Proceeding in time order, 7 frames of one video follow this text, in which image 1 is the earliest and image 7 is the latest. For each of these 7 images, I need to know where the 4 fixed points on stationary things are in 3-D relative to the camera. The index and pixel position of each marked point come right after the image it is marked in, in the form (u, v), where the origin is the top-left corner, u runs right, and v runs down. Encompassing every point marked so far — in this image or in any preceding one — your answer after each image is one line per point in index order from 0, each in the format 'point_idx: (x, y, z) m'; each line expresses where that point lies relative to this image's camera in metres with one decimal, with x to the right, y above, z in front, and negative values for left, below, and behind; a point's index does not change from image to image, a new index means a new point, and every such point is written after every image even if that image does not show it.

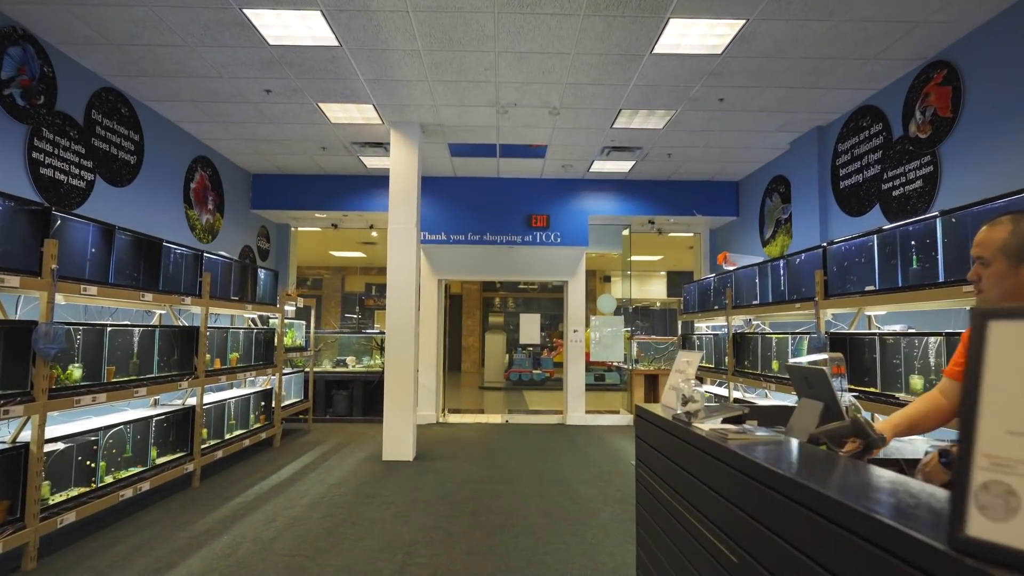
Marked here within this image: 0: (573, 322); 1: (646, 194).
0: (+0.8, -0.4, +7.8) m
1: (+1.6, +1.1, +7.7) m
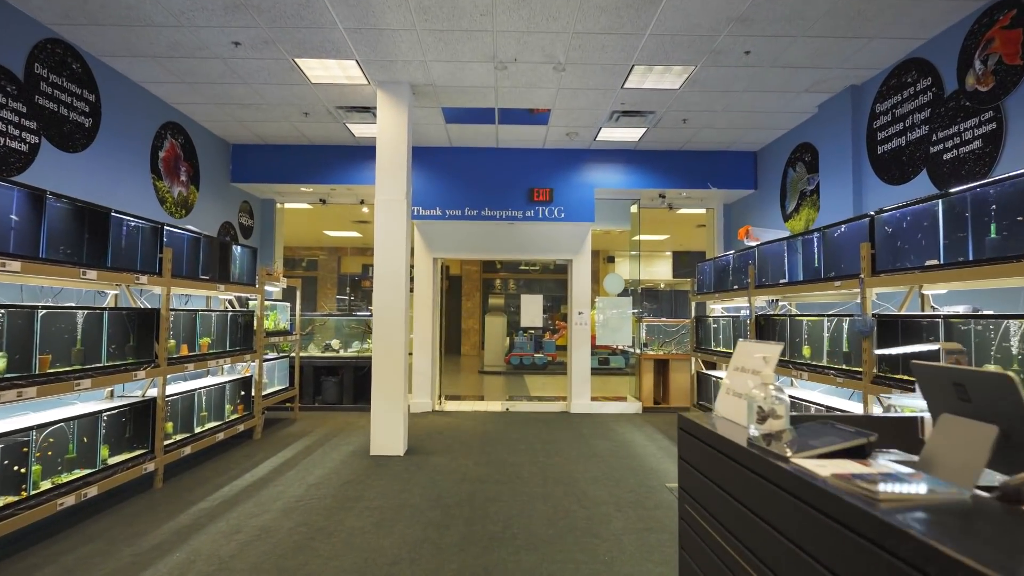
0: (+0.8, -0.2, +7.3) m
1: (+1.6, +1.4, +7.1) m
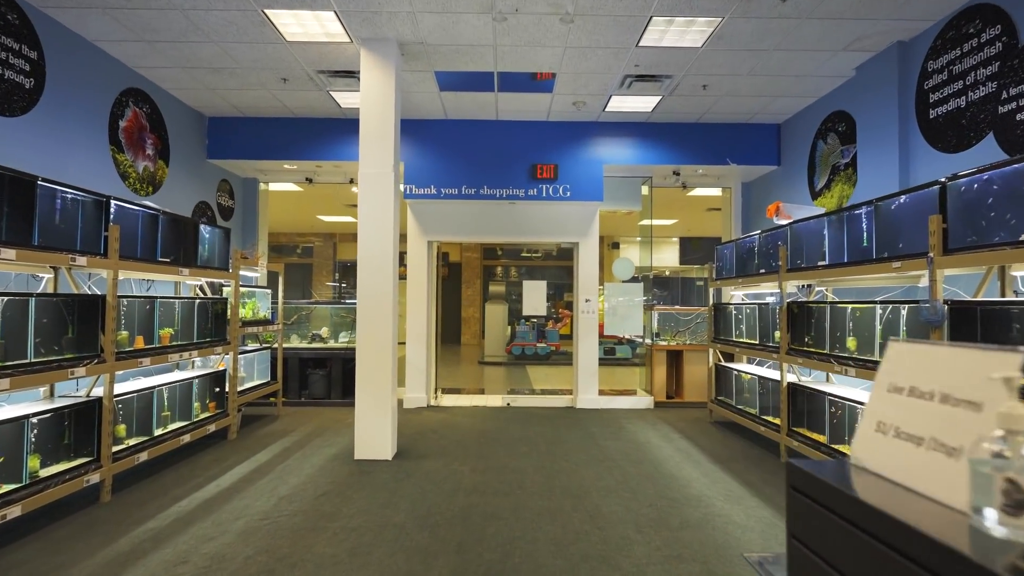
0: (+0.8, 0.0, +6.8) m
1: (+1.7, +1.5, +6.5) m
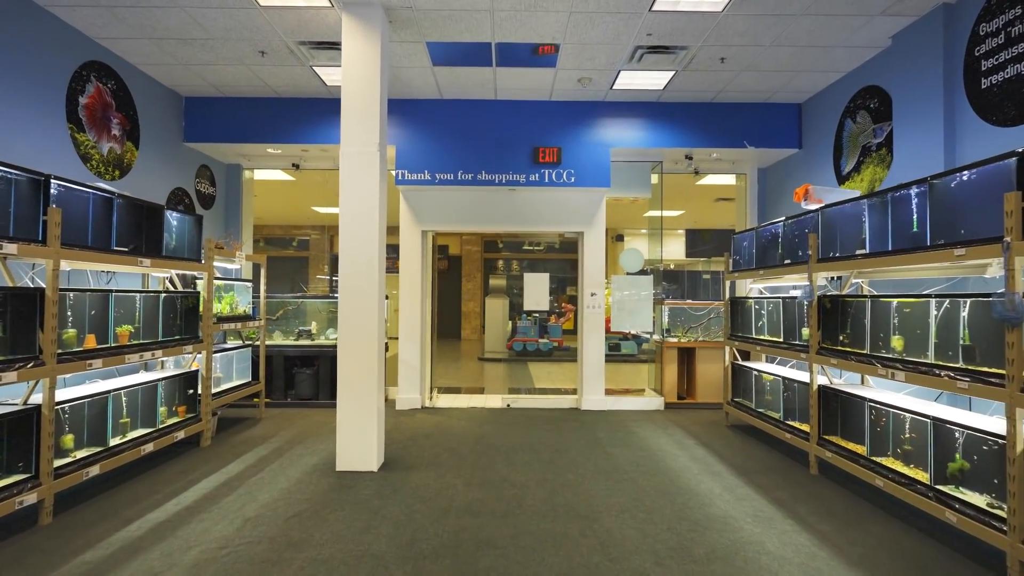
0: (+0.8, 0.0, +6.3) m
1: (+1.7, +1.6, +6.1) m
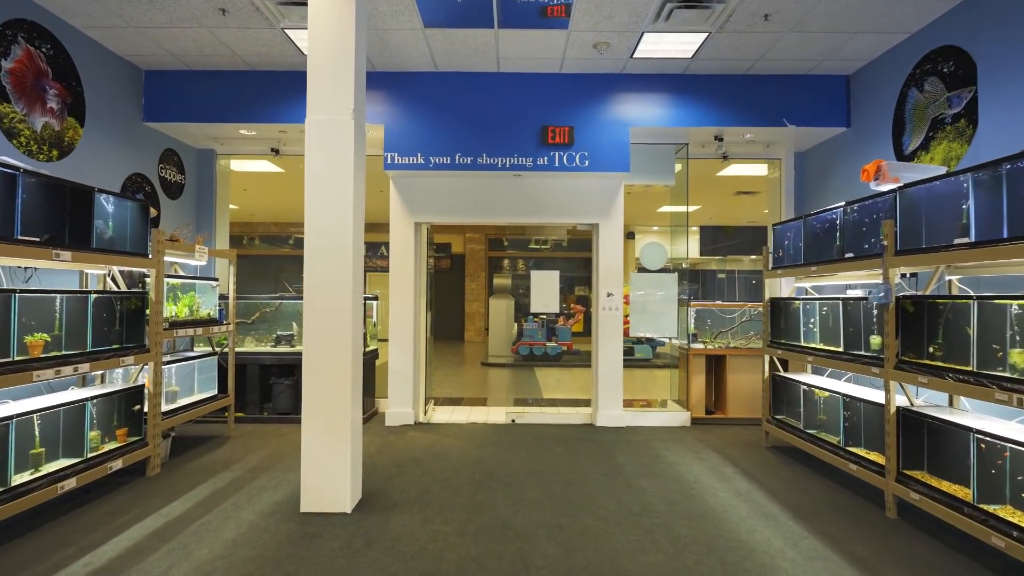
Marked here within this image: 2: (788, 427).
0: (+0.8, +0.1, +5.6) m
1: (+1.7, +1.6, +5.3) m
2: (+1.9, -1.0, +4.4) m
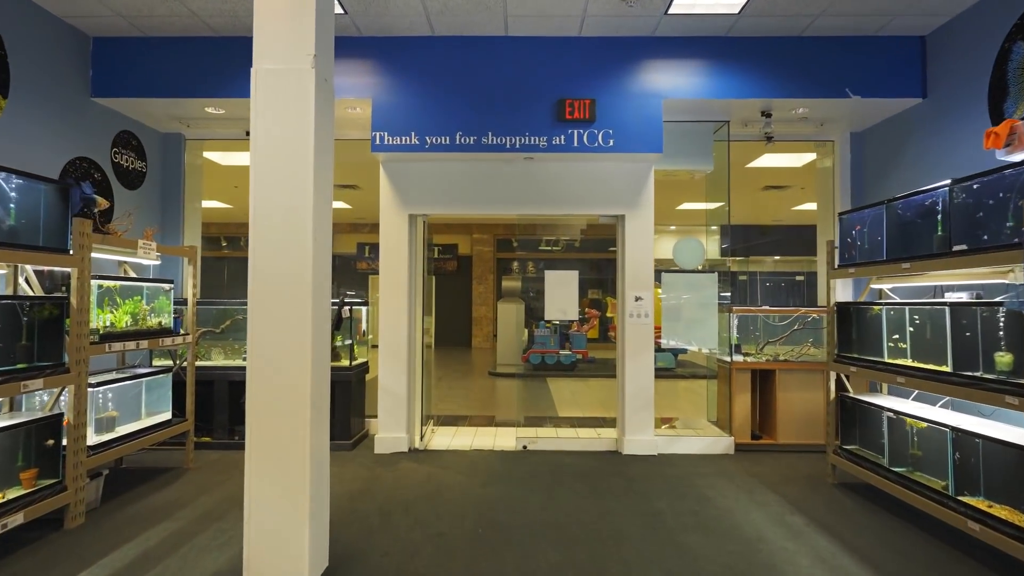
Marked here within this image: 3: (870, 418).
0: (+0.9, 0.0, +4.7) m
1: (+1.8, +1.6, +4.5) m
2: (+2.0, -1.0, +3.6) m
3: (+2.1, -0.8, +3.7) m
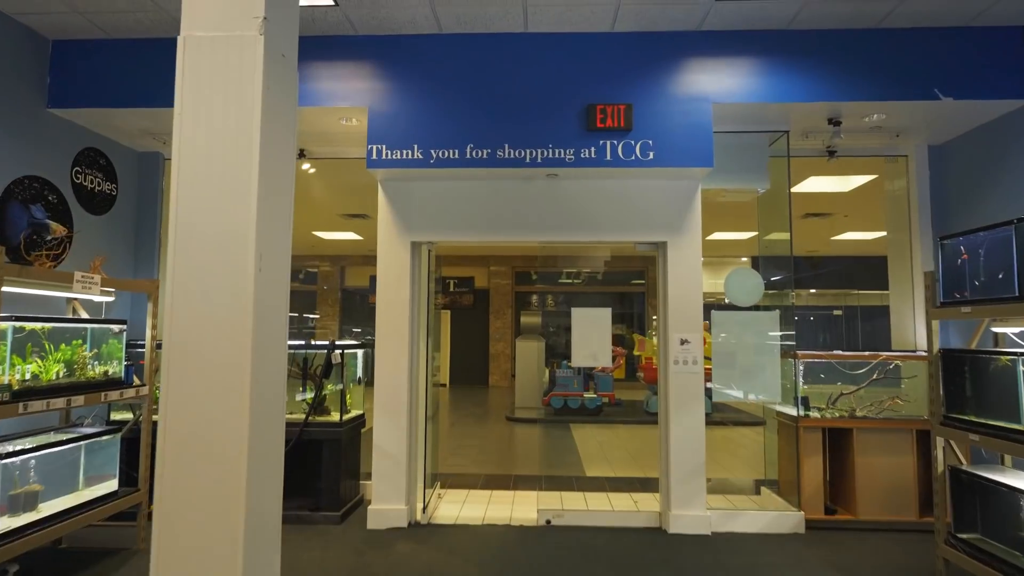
0: (+1.1, -0.2, +4.0) m
1: (+1.9, +1.4, +3.8) m
2: (+2.1, -1.2, +2.7) m
3: (+2.2, -1.0, +2.8) m
